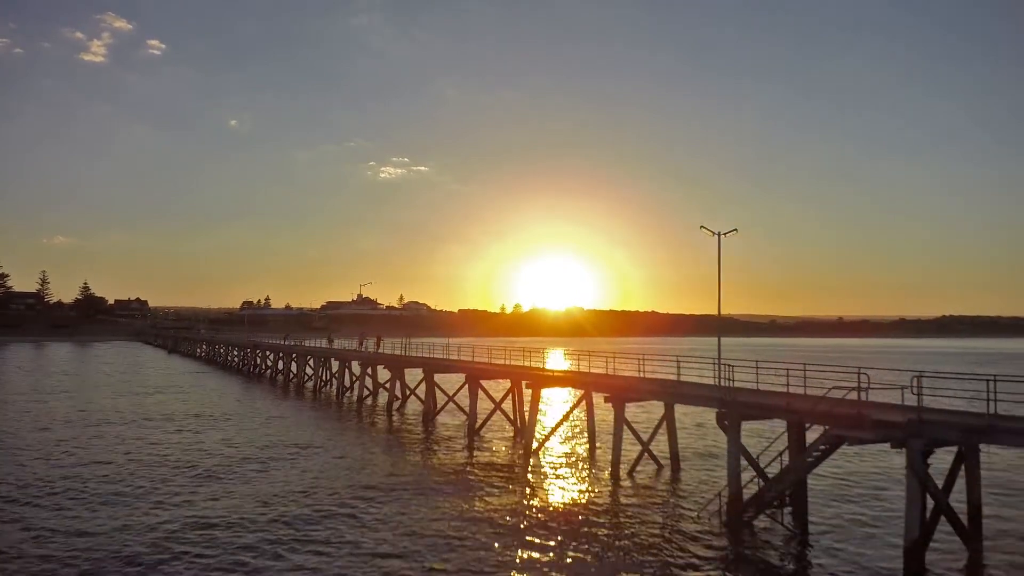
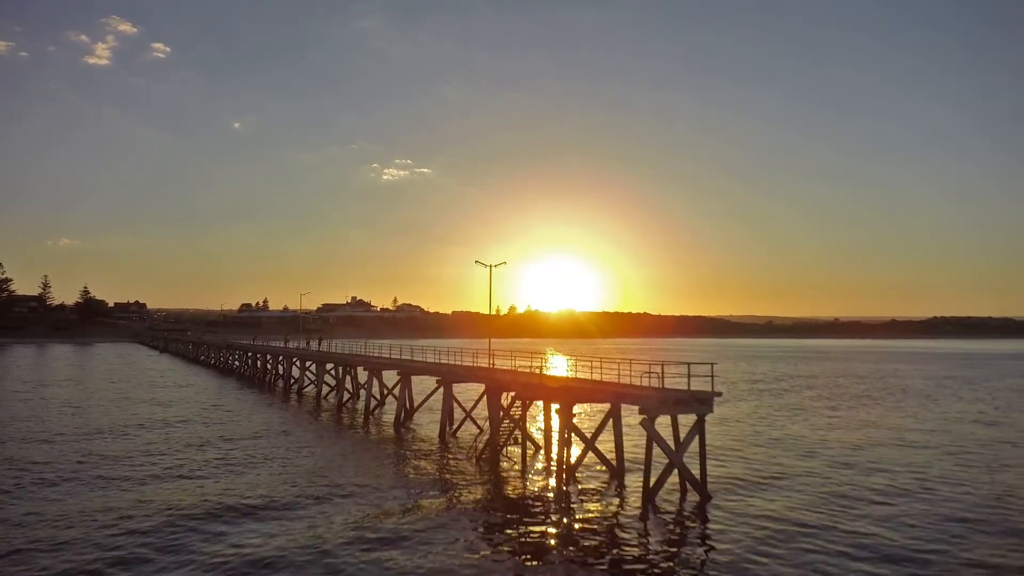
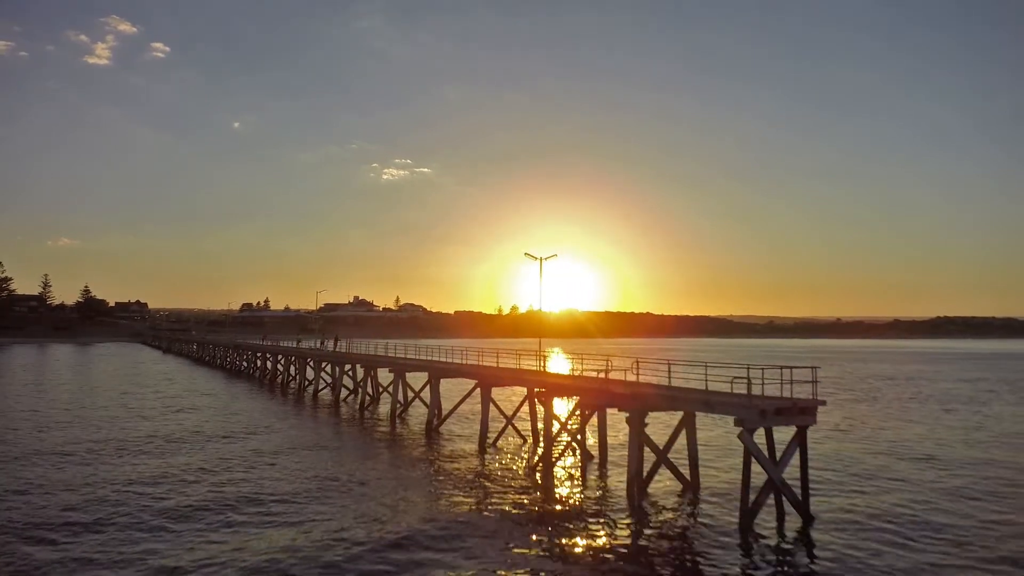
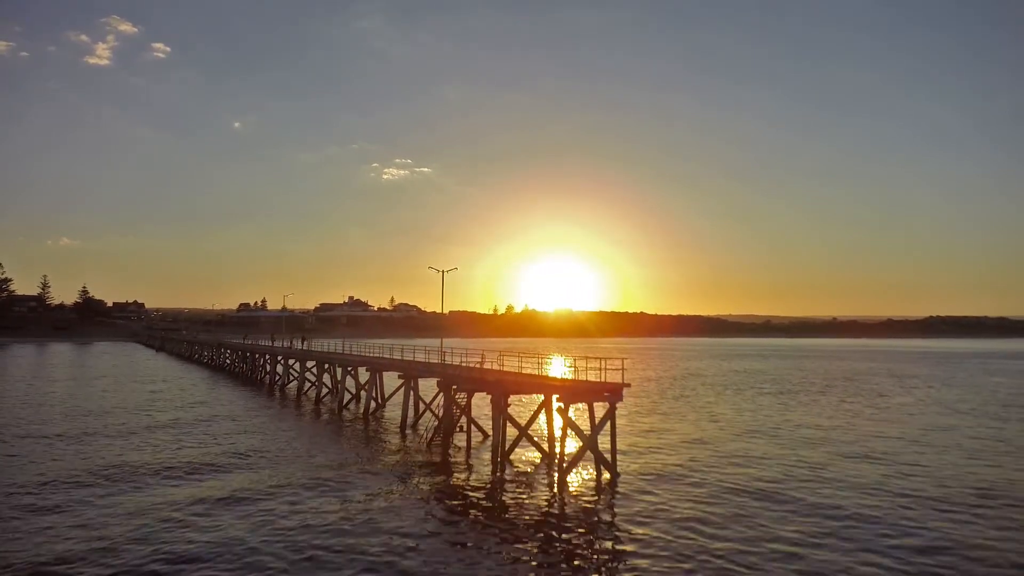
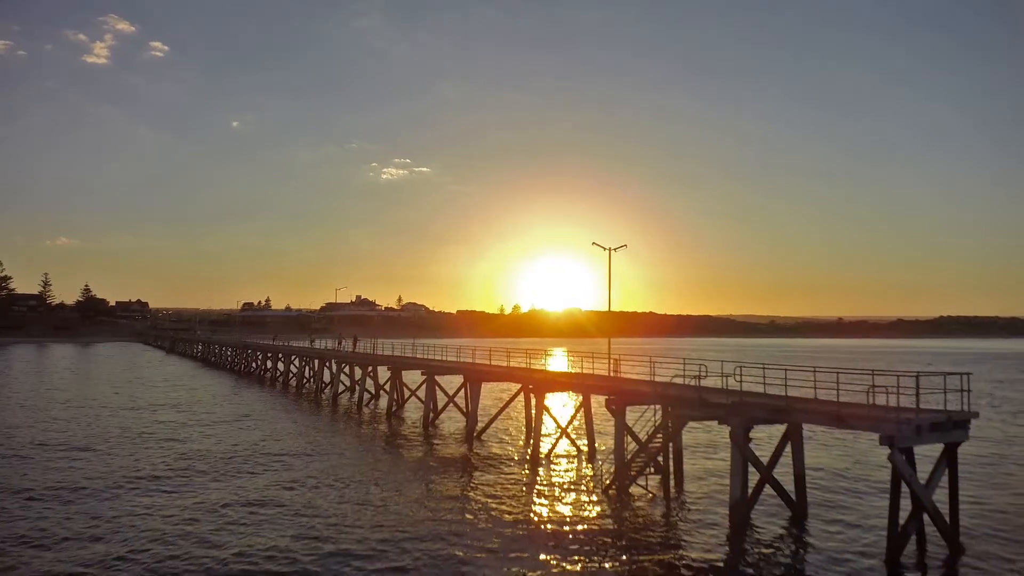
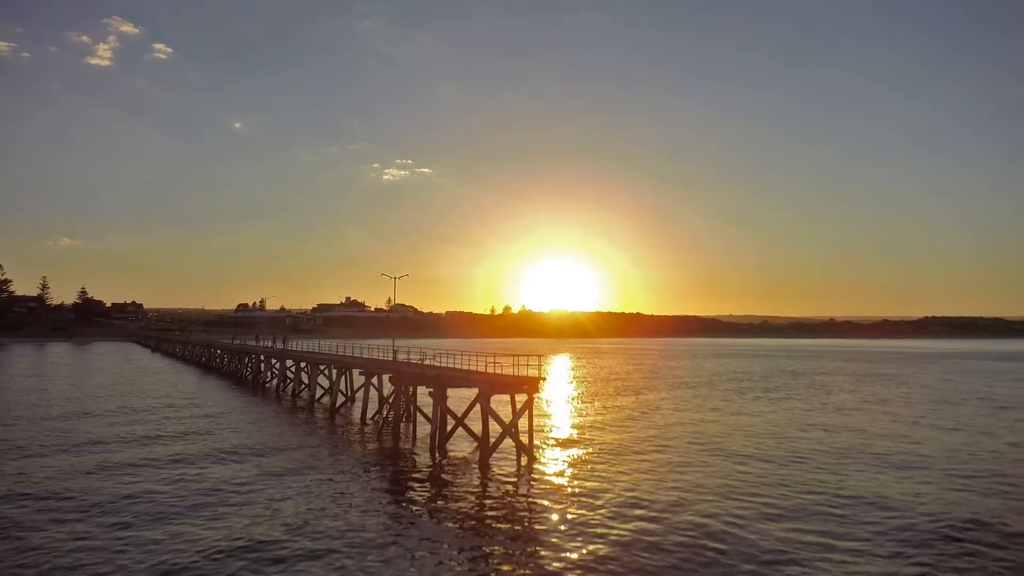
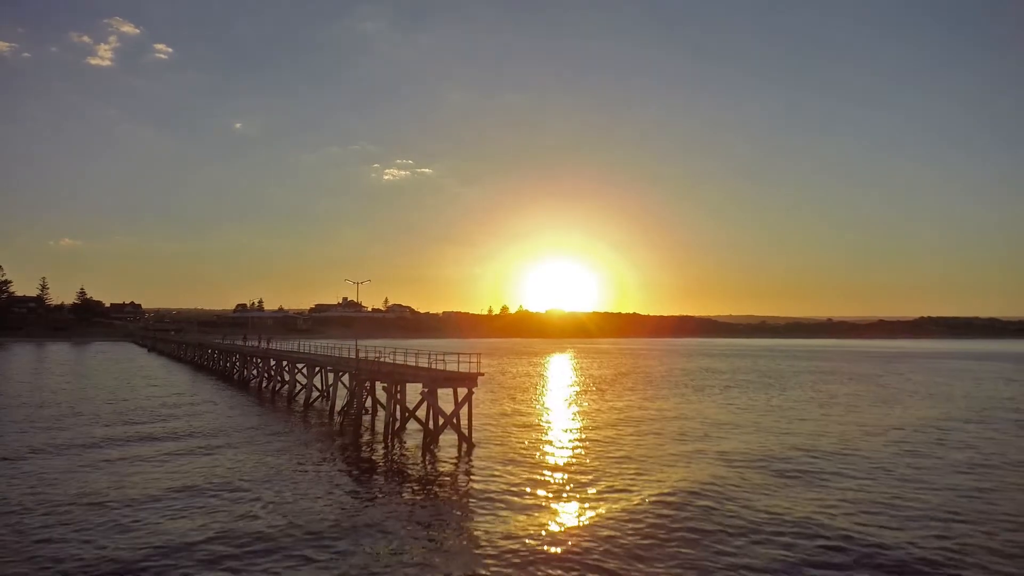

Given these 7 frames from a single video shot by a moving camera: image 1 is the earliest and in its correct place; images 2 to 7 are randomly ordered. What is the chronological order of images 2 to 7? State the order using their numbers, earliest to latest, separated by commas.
5, 3, 2, 4, 6, 7
